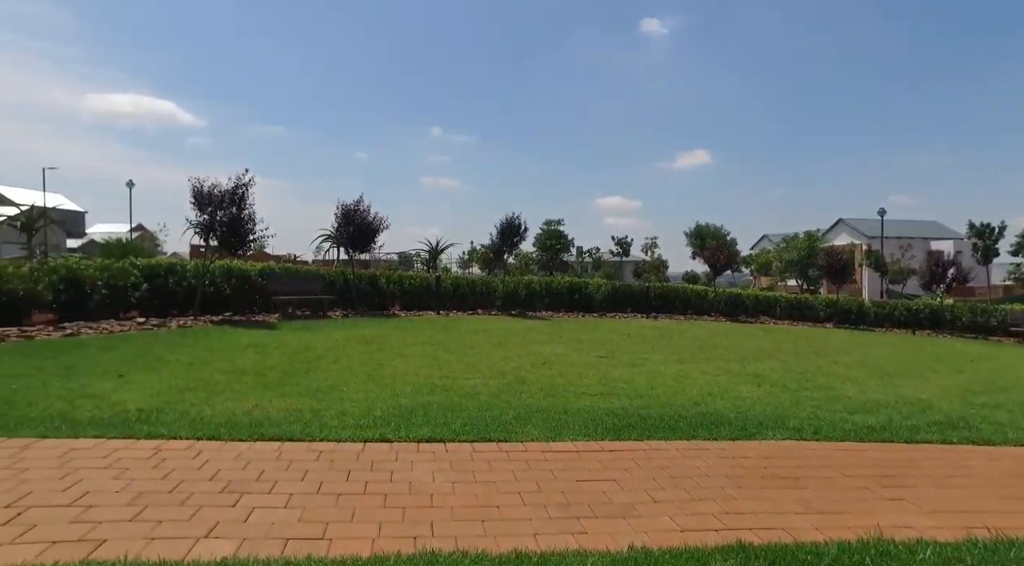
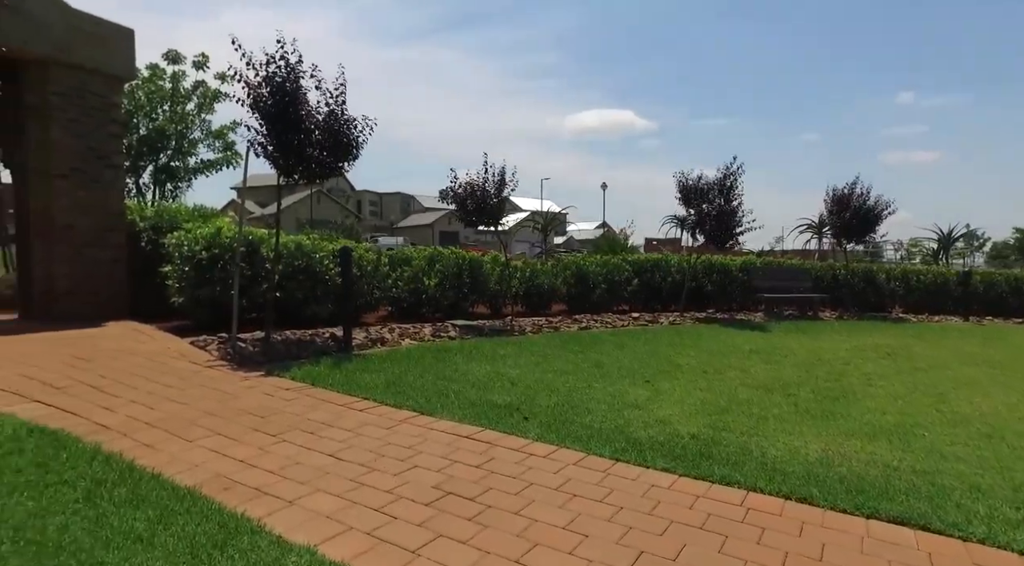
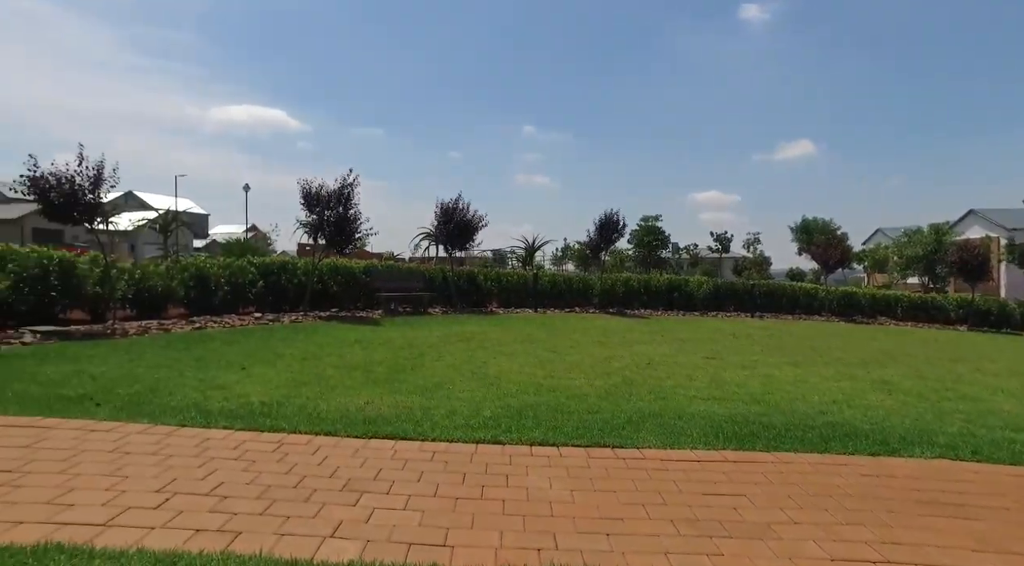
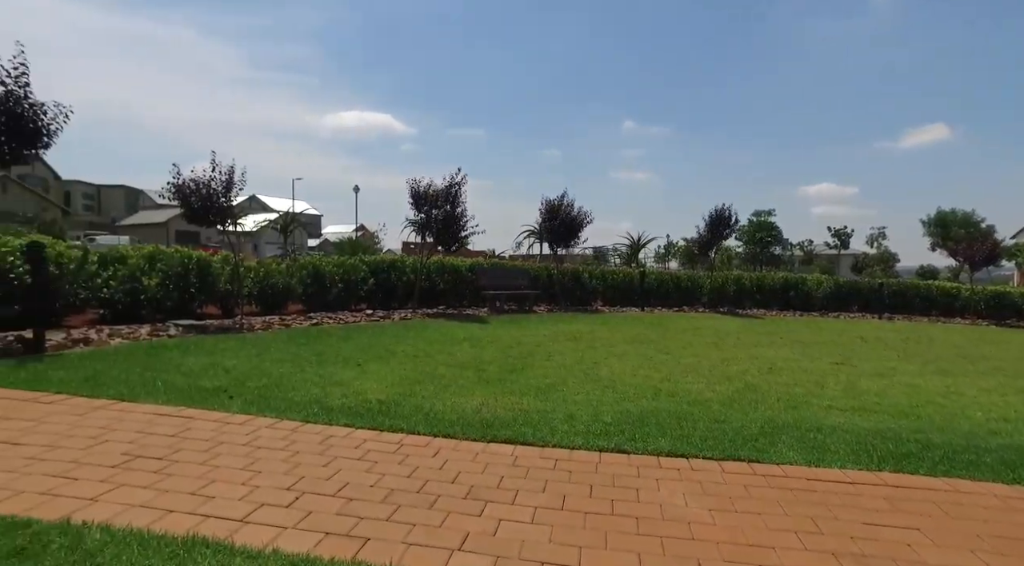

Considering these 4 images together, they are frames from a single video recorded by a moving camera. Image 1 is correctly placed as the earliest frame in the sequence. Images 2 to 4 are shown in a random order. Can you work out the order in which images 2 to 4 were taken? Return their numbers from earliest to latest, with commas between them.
3, 4, 2
